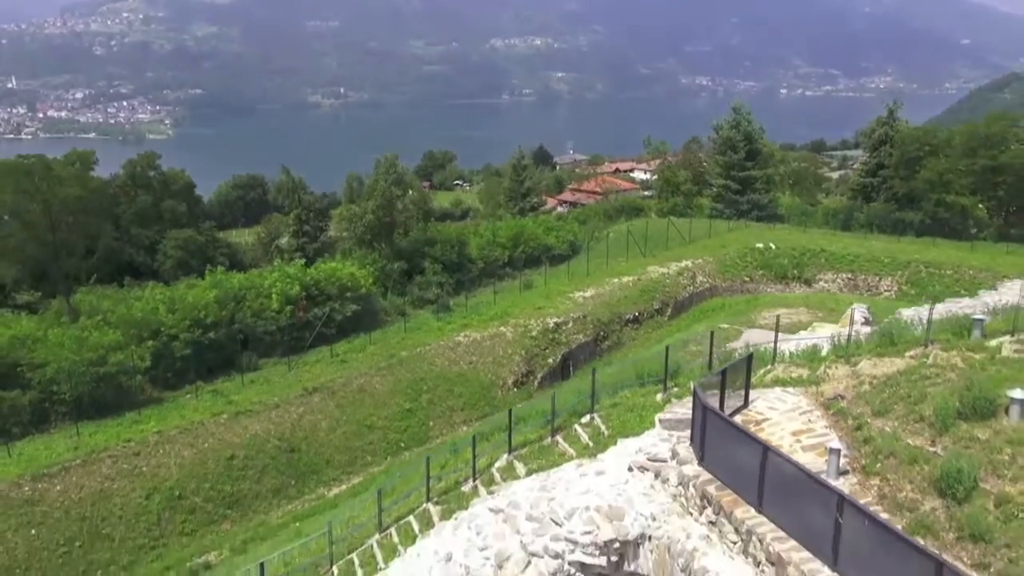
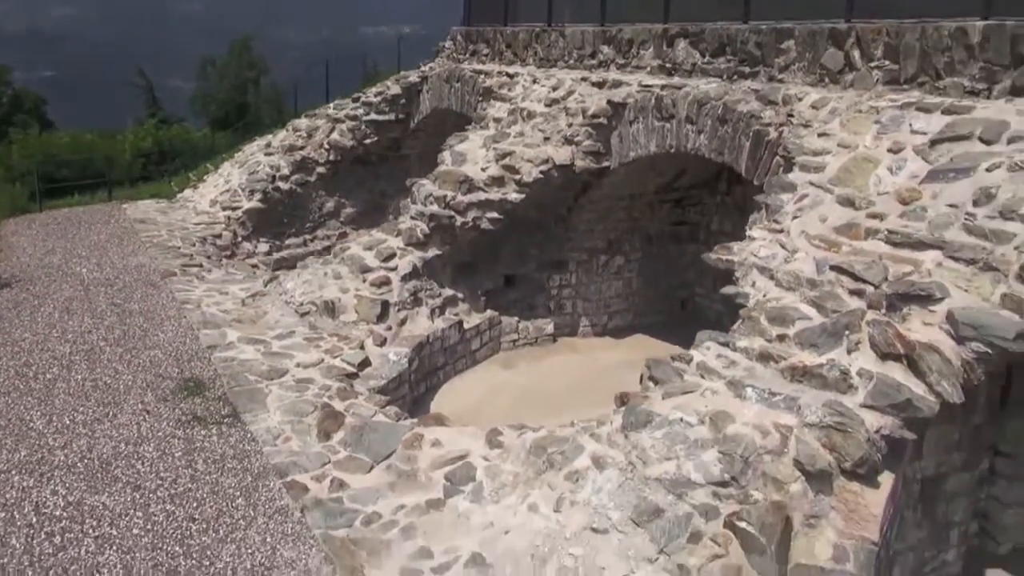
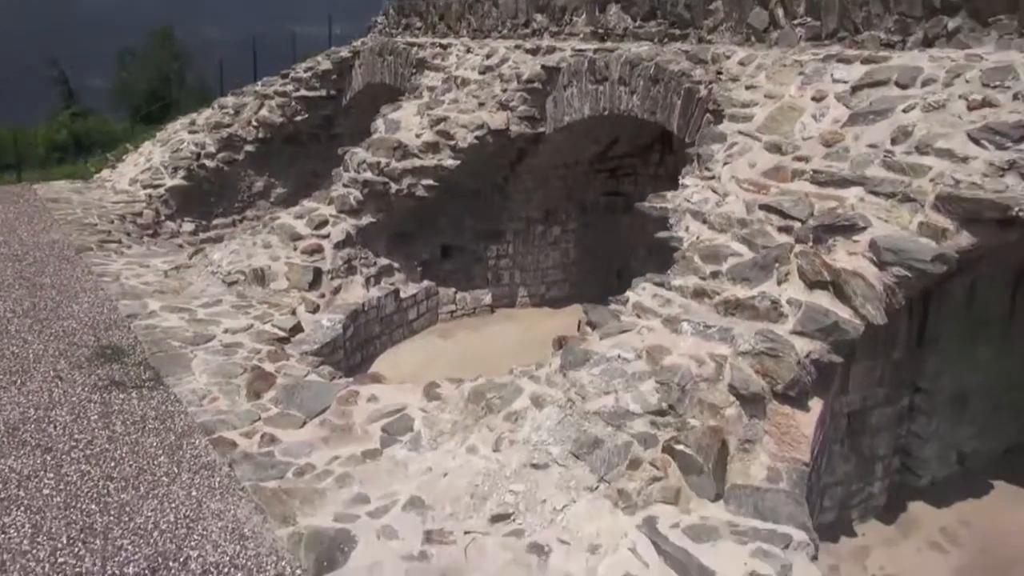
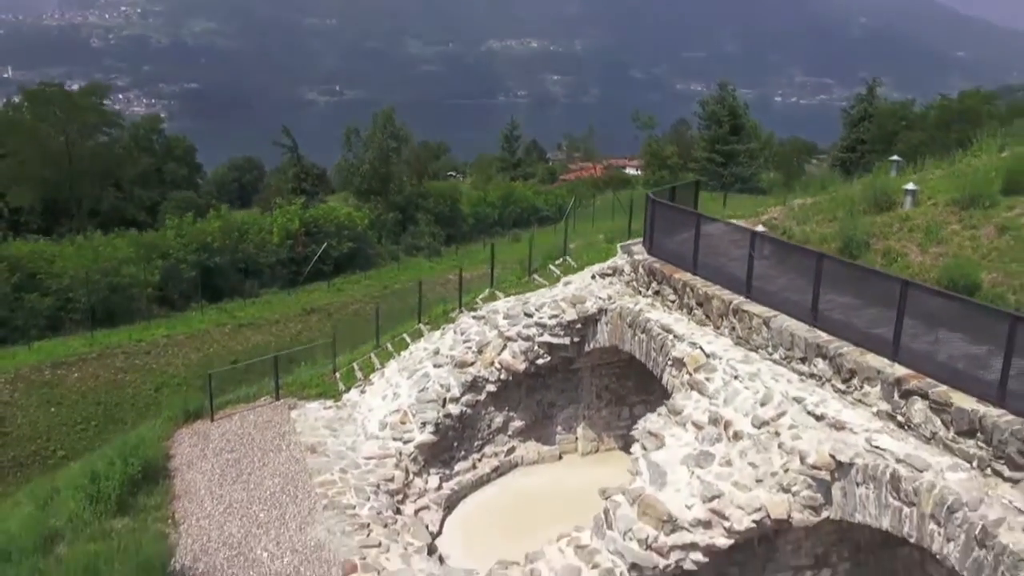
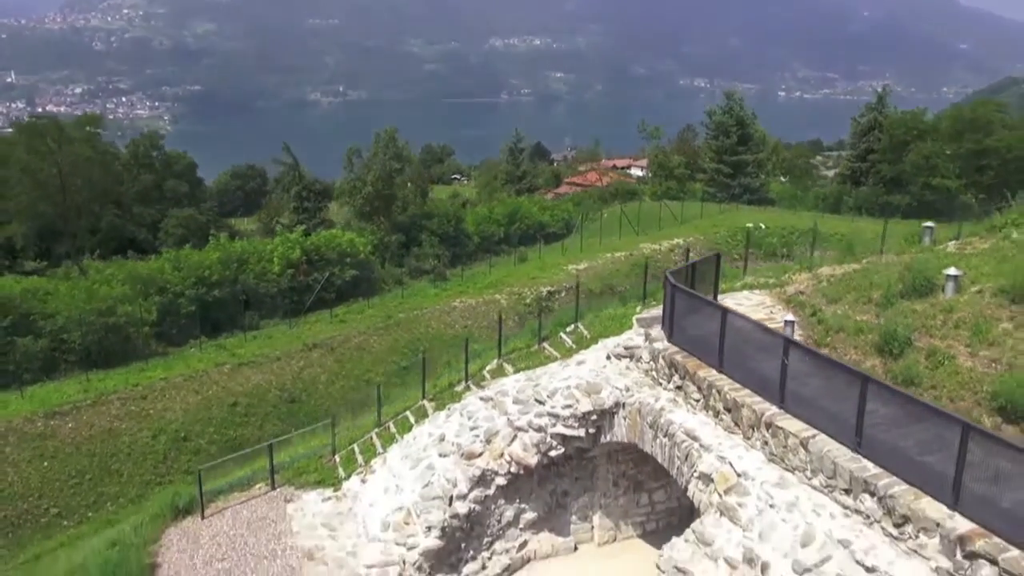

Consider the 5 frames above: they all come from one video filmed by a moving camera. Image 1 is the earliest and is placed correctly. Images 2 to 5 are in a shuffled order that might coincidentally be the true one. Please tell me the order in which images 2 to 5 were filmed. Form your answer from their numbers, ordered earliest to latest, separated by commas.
5, 4, 2, 3
